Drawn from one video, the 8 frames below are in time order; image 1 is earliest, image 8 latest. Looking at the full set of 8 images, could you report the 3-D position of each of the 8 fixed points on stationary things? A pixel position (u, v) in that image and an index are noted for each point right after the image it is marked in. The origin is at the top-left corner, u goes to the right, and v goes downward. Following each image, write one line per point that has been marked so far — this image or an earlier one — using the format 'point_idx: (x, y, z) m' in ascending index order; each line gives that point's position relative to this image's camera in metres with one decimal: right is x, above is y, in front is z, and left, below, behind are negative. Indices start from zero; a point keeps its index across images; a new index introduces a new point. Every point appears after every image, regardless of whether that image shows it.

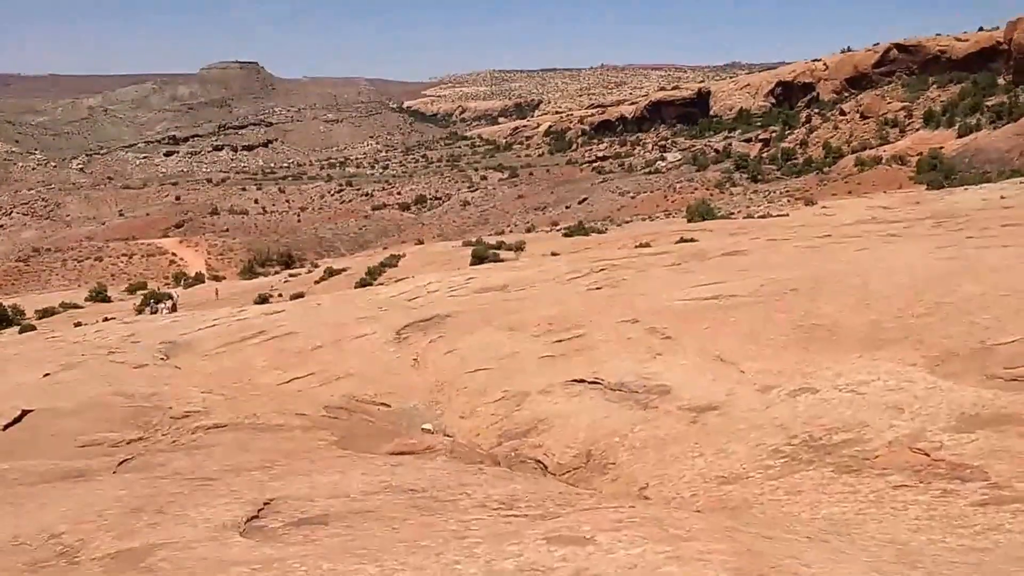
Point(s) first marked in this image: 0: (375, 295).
0: (-3.0, -0.1, +16.8) m
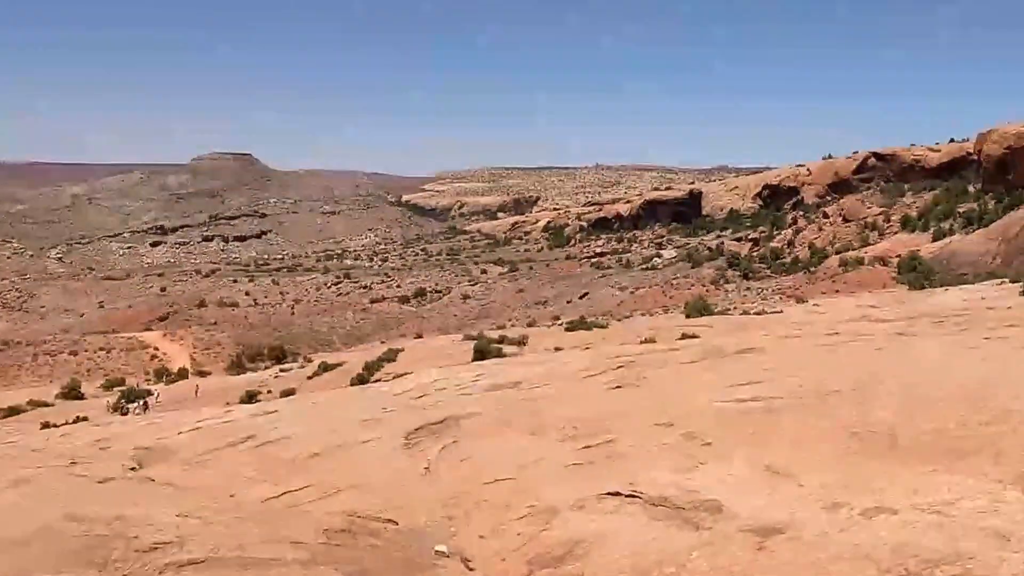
0: (-2.8, -2.1, +15.6) m
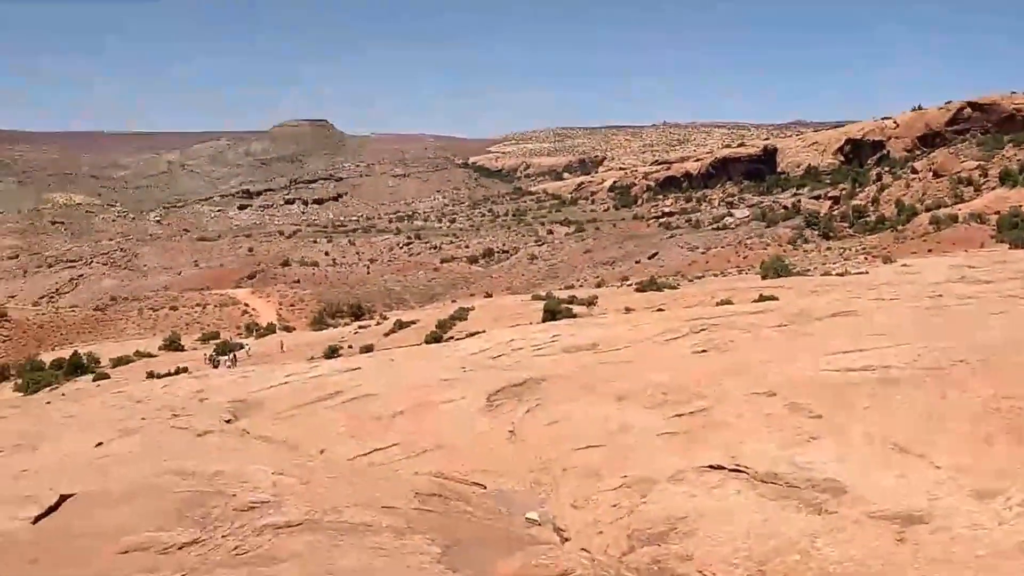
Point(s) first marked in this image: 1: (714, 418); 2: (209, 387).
0: (-1.2, -1.3, +15.5) m
1: (+2.5, -1.6, +9.7) m
2: (-4.6, -1.5, +11.8) m
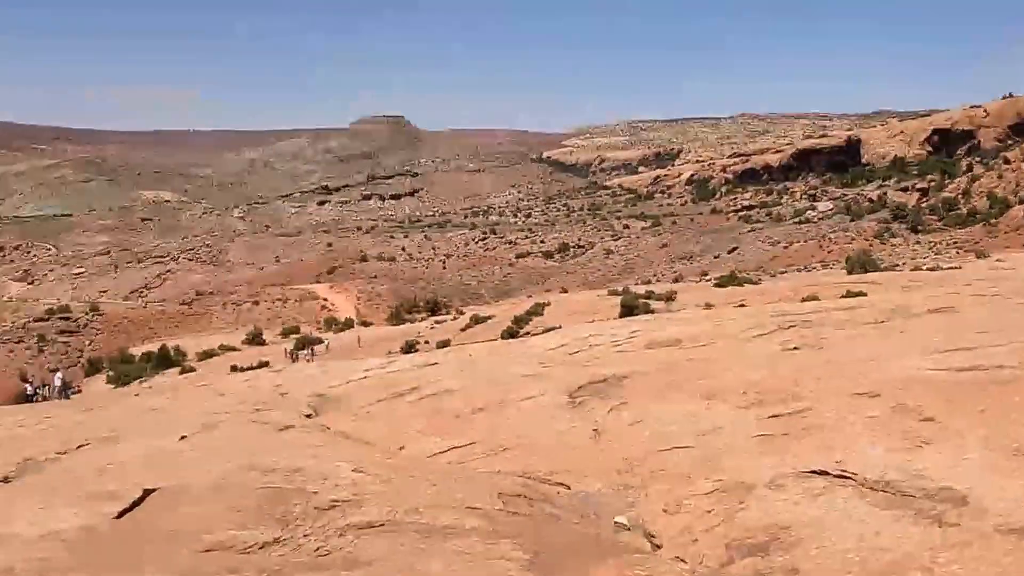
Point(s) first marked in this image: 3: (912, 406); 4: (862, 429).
0: (+0.3, -1.1, +15.2) m
1: (+3.4, -1.5, +9.1) m
2: (-3.4, -1.4, +11.8) m
3: (+4.6, -1.4, +9.1) m
4: (+3.8, -1.5, +8.7) m
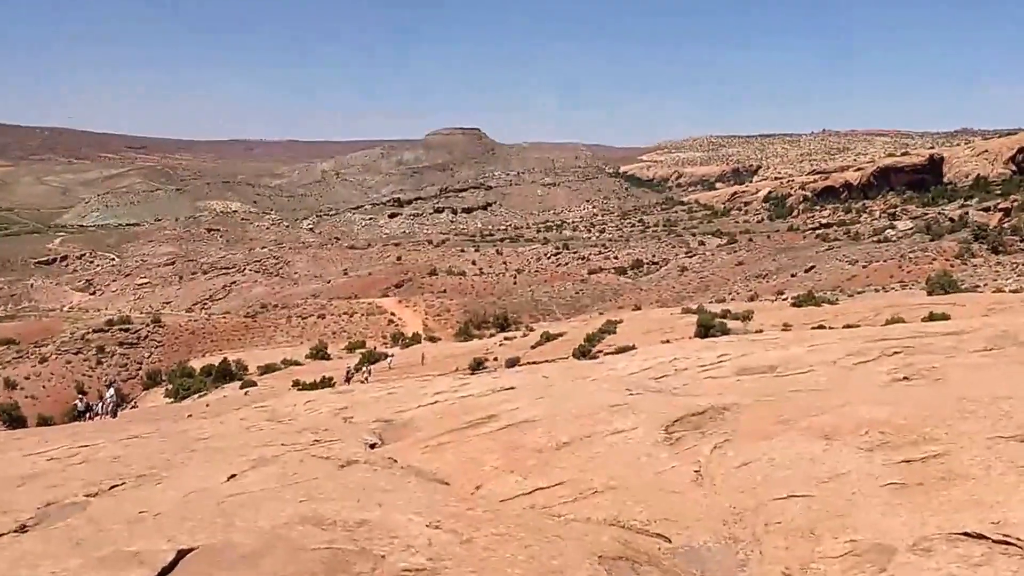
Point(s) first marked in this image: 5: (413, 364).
0: (+1.7, -1.5, +14.0) m
1: (+4.4, -1.8, +7.7) m
2: (-2.2, -1.6, +11.0) m
3: (+5.5, -1.6, +7.6) m
4: (+4.7, -1.8, +7.2) m
5: (-2.4, -1.9, +19.5) m
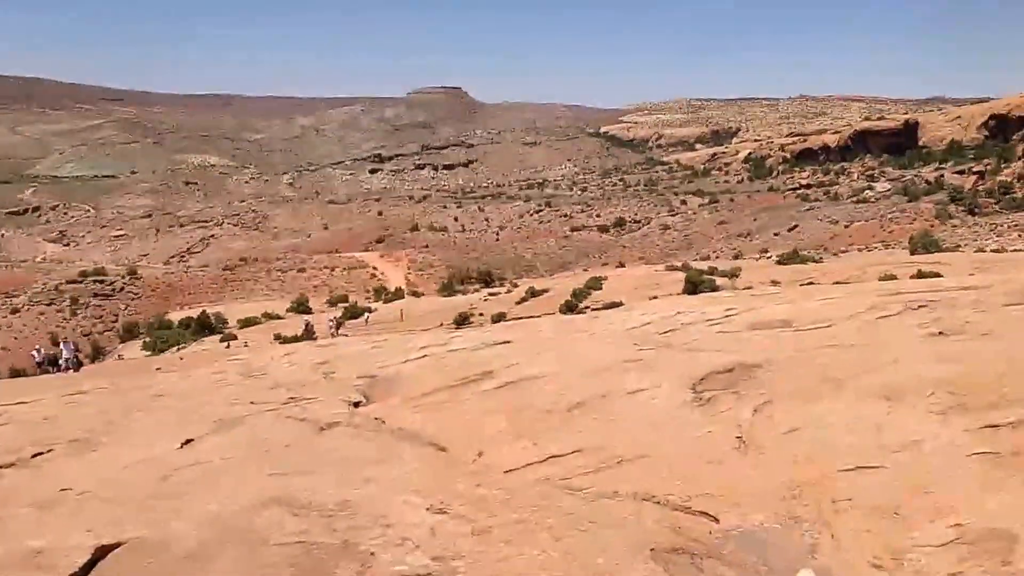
0: (+1.7, -0.6, +12.9) m
1: (+4.4, -1.2, +6.6) m
2: (-2.2, -0.9, +9.7) m
3: (+5.6, -1.1, +6.5) m
4: (+4.8, -1.3, +6.2) m
5: (-2.6, -0.7, +18.3) m
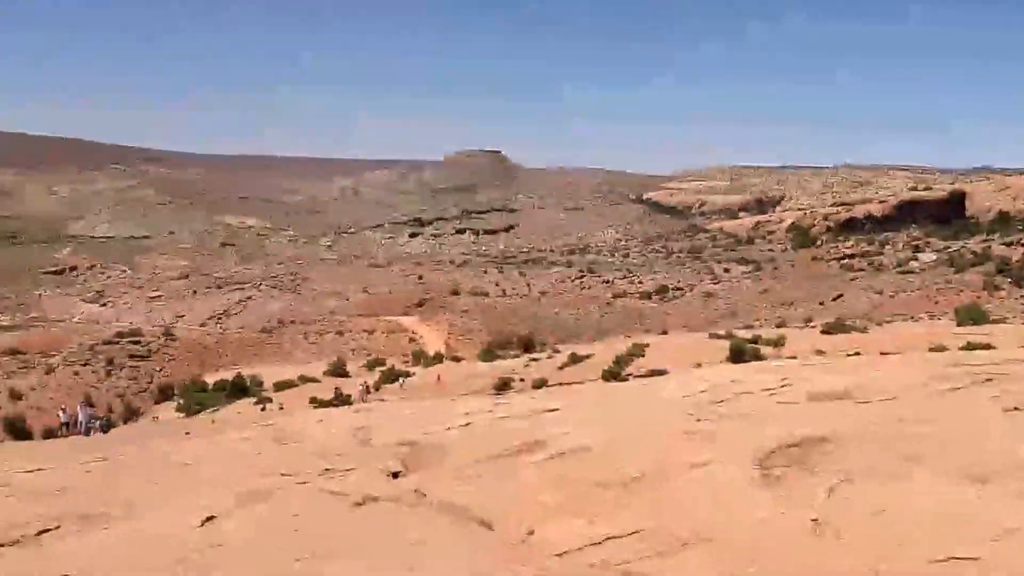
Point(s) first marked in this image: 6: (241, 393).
0: (+2.4, -1.6, +12.2) m
1: (+4.8, -1.7, +5.8) m
2: (-1.7, -1.6, +9.3) m
3: (+6.0, -1.6, +5.7) m
4: (+5.2, -1.8, +5.3) m
5: (-1.6, -2.1, +17.8) m
6: (-6.3, -2.4, +18.4) m
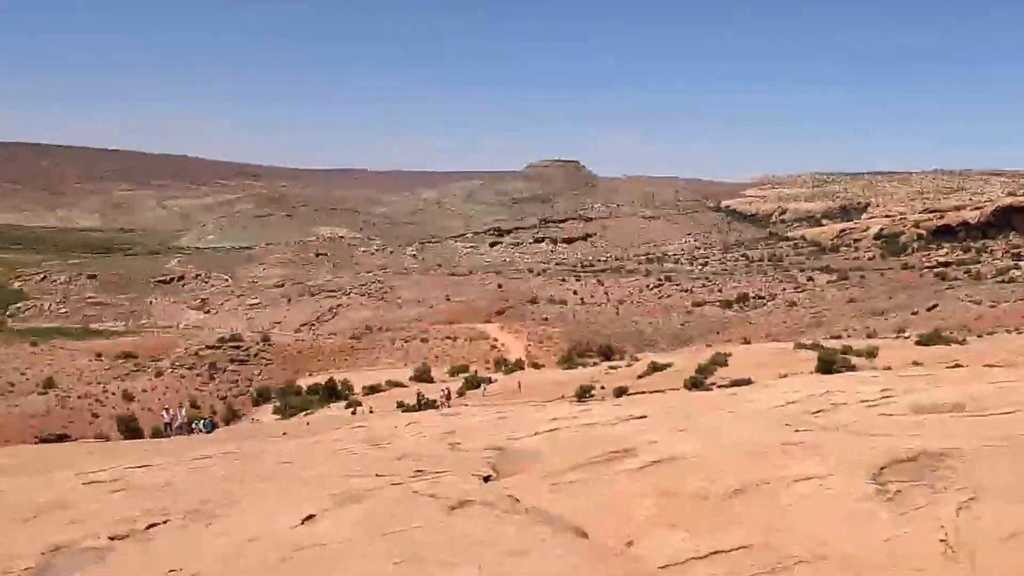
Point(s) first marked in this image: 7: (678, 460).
0: (+3.7, -1.7, +11.7) m
1: (+5.5, -1.7, +5.1) m
2: (-0.6, -1.6, +9.1) m
3: (+6.7, -1.6, +4.8) m
4: (+5.8, -1.7, +4.6) m
5: (+0.2, -2.3, +17.6) m
6: (-4.3, -2.6, +18.7) m
7: (+1.6, -1.6, +7.5) m
